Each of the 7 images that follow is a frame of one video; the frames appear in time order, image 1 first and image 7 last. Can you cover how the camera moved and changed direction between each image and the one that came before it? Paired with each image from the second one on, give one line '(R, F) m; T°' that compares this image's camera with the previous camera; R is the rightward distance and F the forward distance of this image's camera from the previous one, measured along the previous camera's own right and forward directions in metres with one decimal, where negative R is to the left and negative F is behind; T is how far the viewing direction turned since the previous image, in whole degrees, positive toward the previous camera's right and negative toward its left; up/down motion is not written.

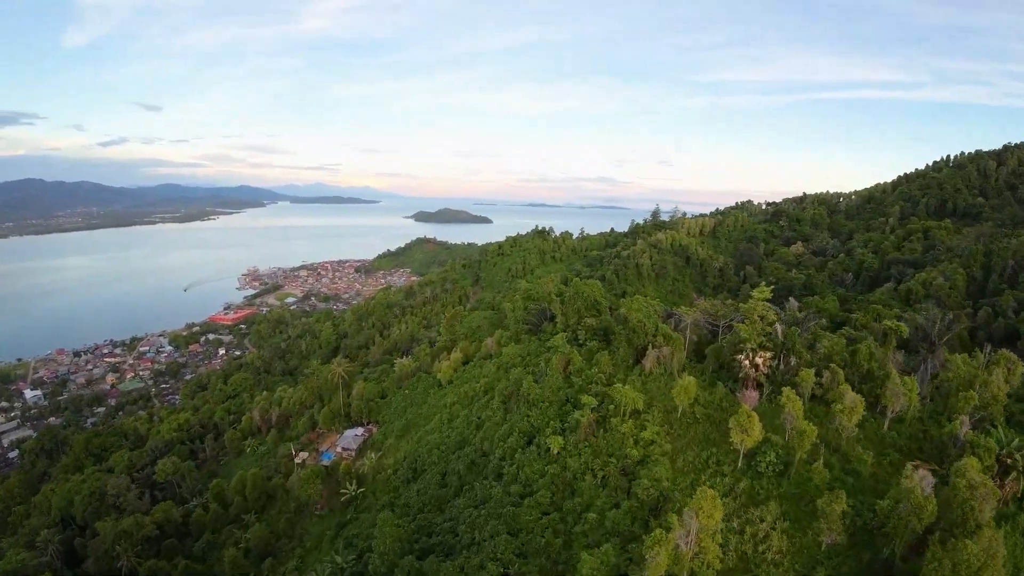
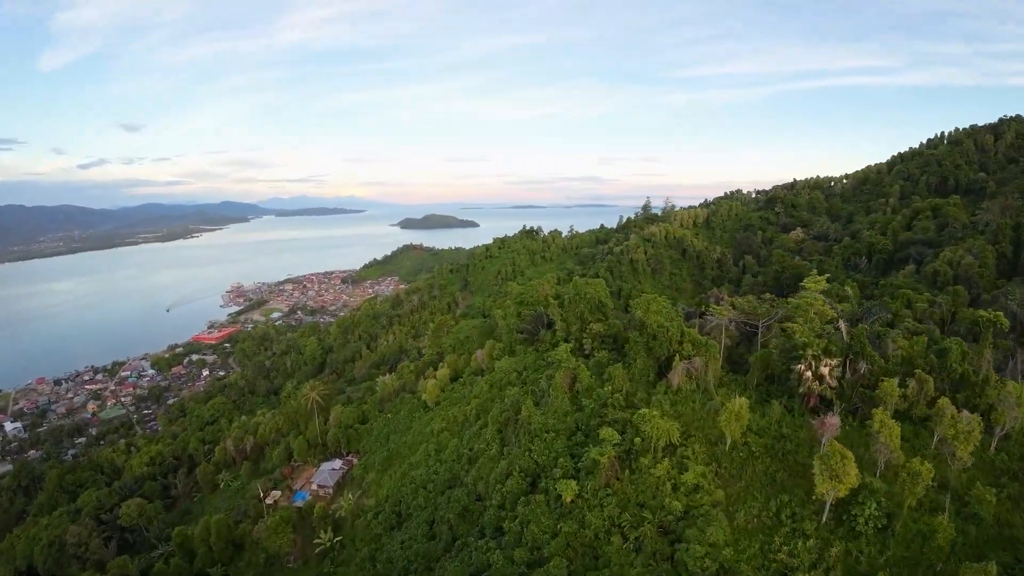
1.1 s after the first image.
(0.0, +3.2) m; +1°
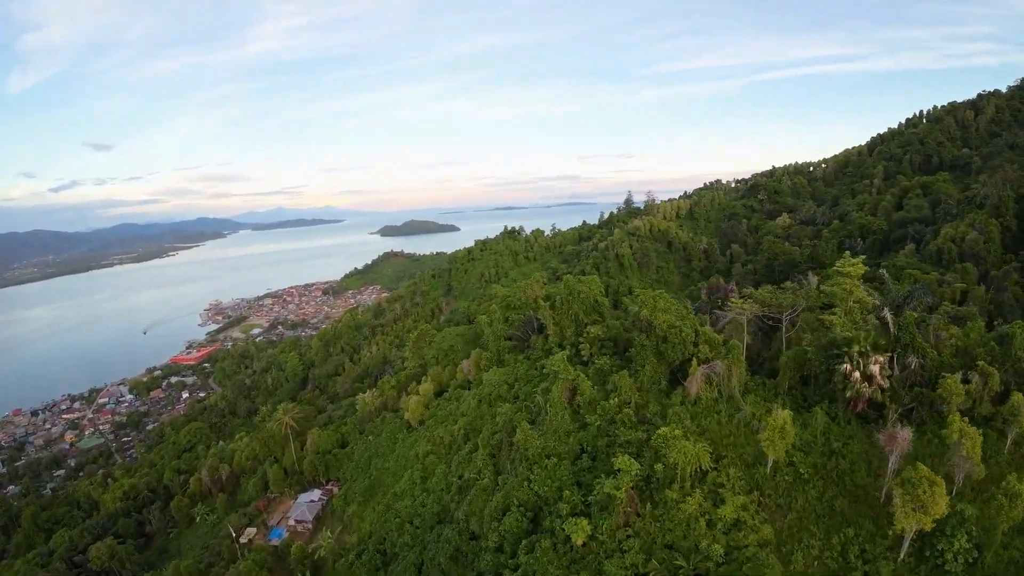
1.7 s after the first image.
(0.0, +1.9) m; +2°
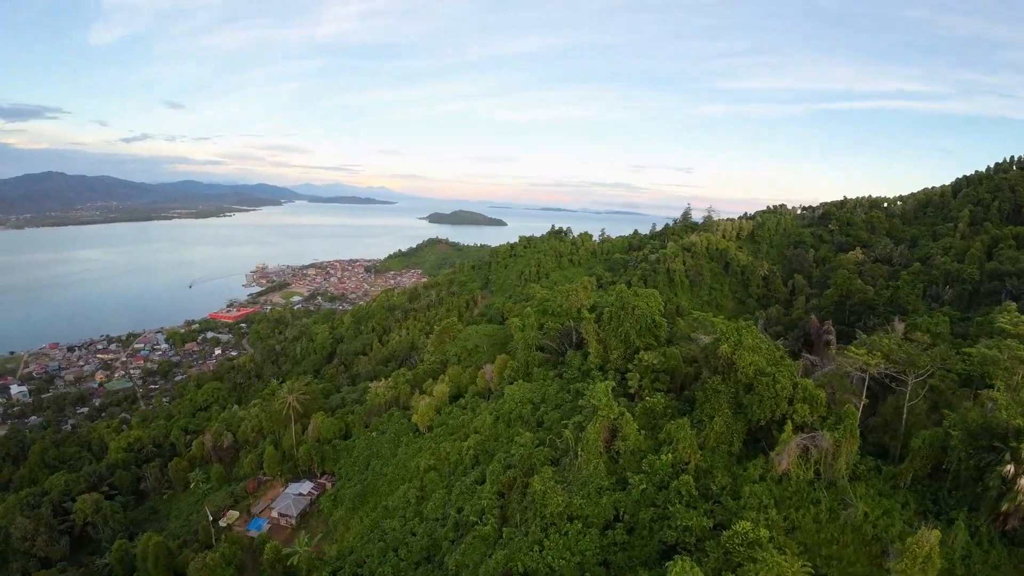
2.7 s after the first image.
(0.0, +2.7) m; -4°
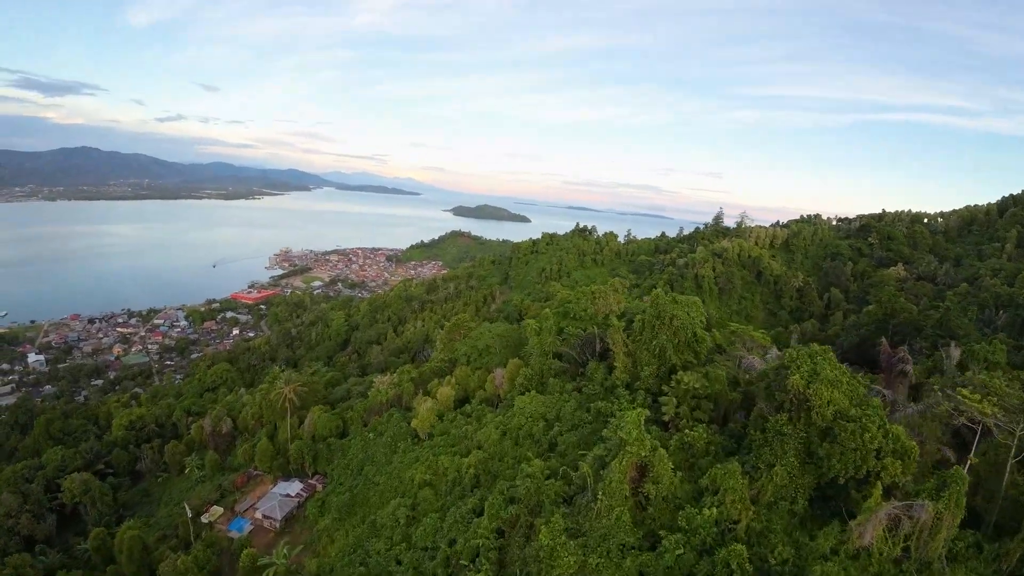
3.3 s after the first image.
(+0.1, +1.9) m; -2°
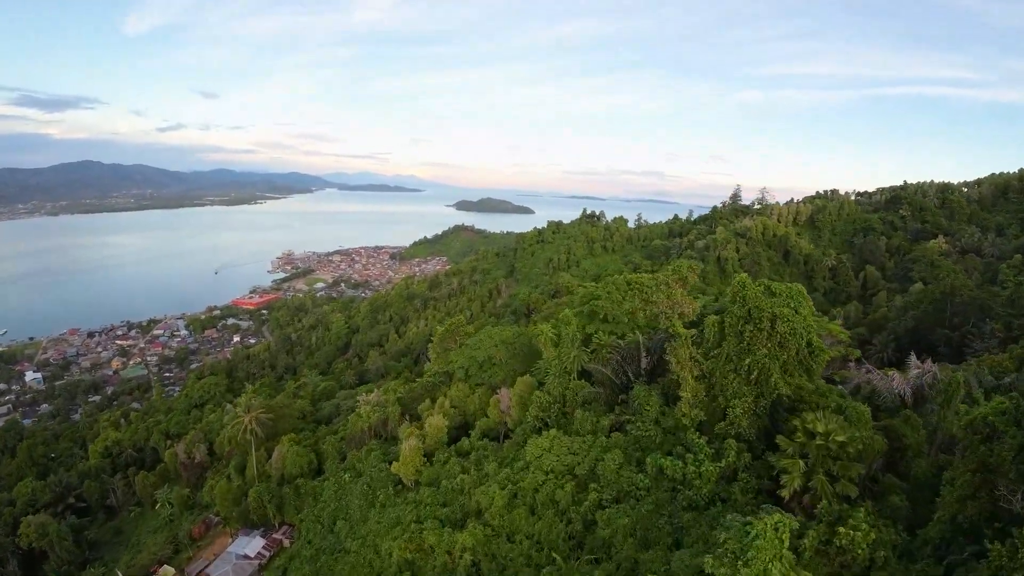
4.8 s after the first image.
(0.0, +4.1) m; -1°
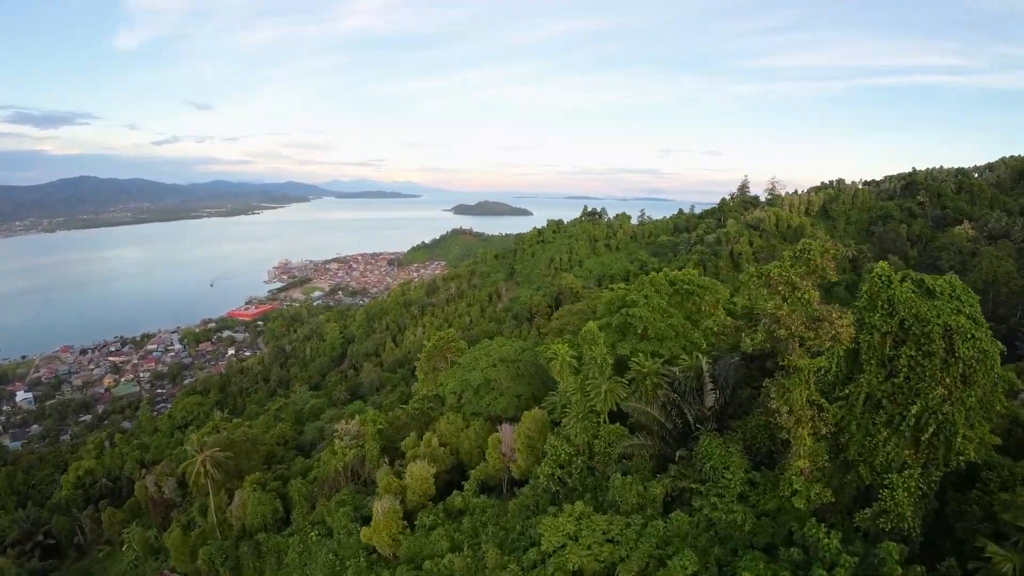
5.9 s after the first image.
(0.0, +2.9) m; 0°
